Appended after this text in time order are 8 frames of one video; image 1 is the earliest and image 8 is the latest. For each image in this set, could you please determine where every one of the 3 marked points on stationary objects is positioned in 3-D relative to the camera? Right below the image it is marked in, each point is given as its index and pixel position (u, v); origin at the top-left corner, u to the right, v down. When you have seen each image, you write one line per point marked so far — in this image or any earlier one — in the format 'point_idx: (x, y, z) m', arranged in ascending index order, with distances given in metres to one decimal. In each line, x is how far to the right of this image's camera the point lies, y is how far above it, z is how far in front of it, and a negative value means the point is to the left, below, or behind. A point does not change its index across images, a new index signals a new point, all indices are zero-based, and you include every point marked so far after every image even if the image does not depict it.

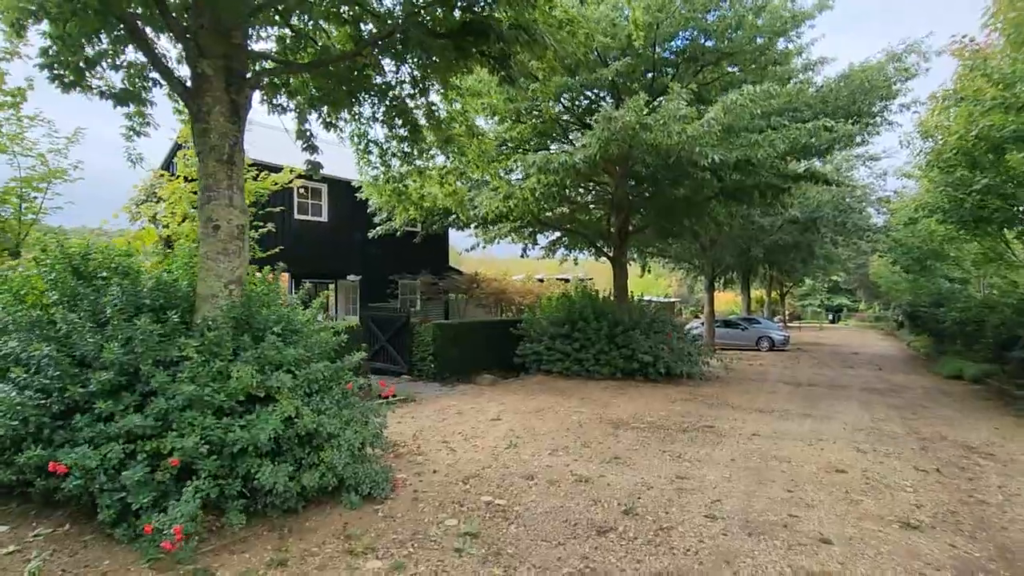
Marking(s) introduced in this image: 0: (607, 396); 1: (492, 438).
0: (+1.7, -2.0, +9.6) m
1: (-0.2, -1.8, +6.2) m
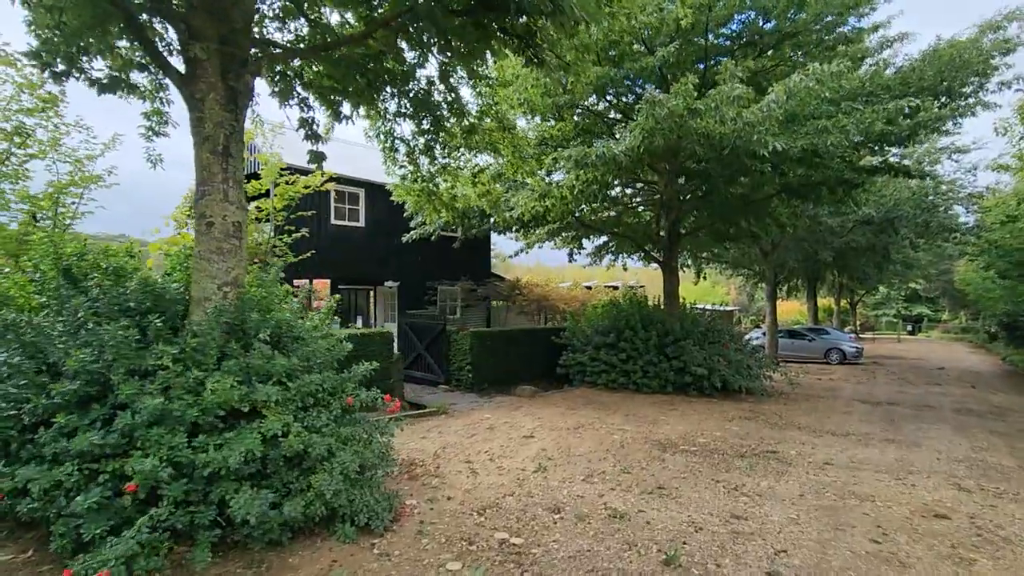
0: (+2.4, -2.1, +8.7) m
1: (+0.1, -1.8, +5.6) m
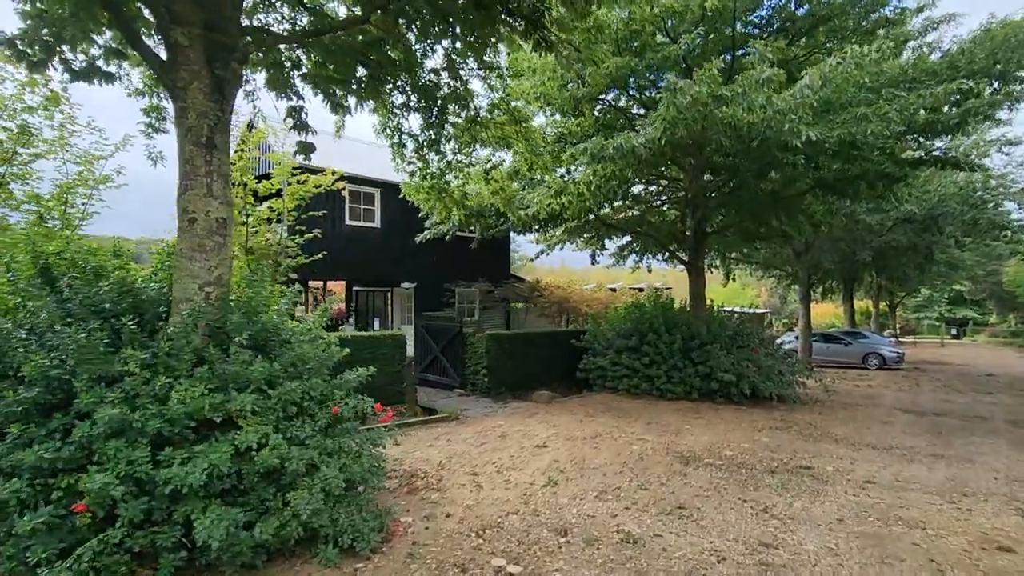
0: (+2.6, -2.1, +8.3) m
1: (+0.2, -1.8, +5.3) m
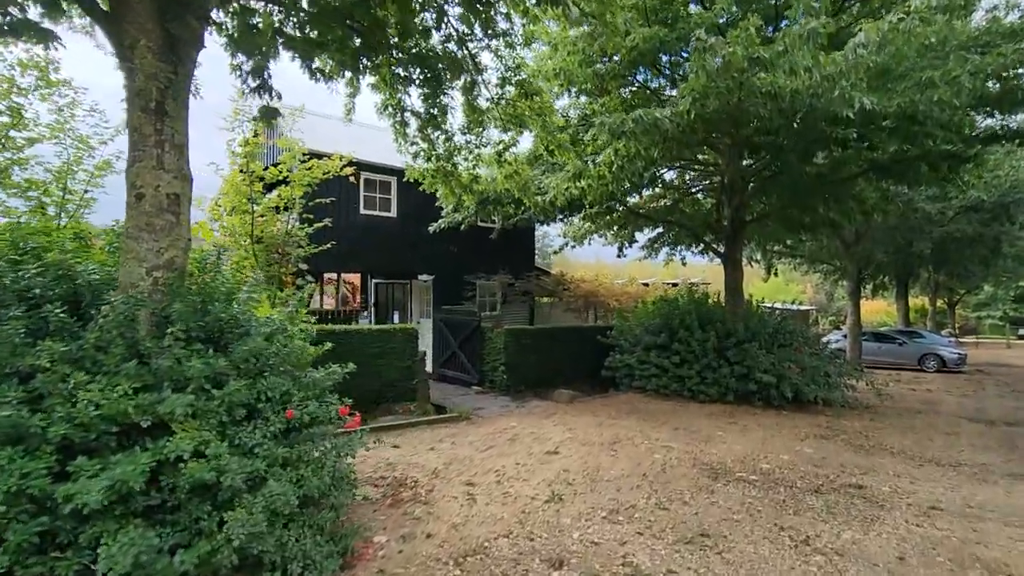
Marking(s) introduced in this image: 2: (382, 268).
0: (+2.8, -2.0, +7.5) m
1: (+0.2, -1.8, +4.7) m
2: (-2.7, +0.4, +10.8) m
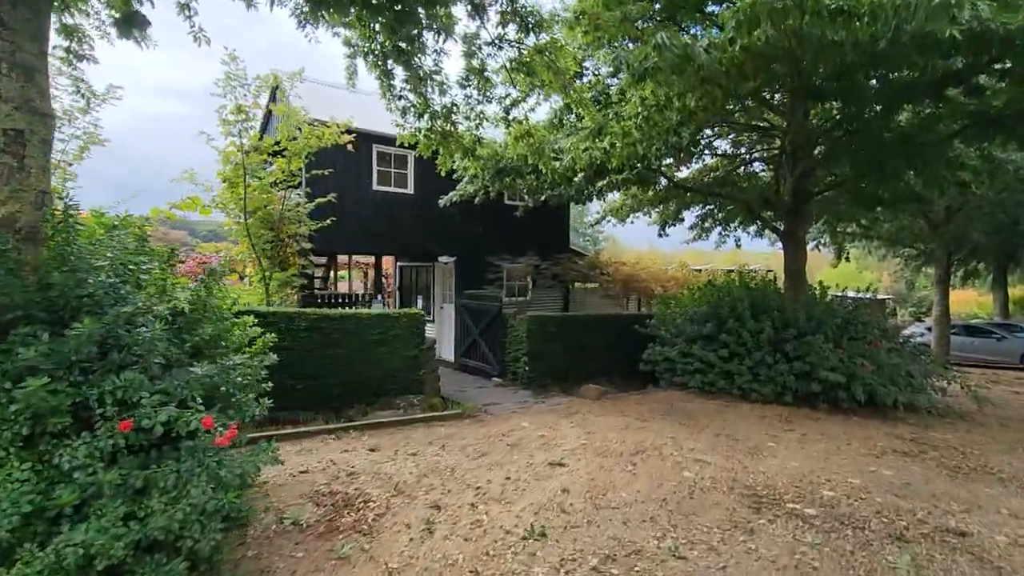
0: (+3.0, -1.7, +6.3) m
1: (0.0, -1.6, +3.7) m
2: (-2.2, +0.7, +10.0) m
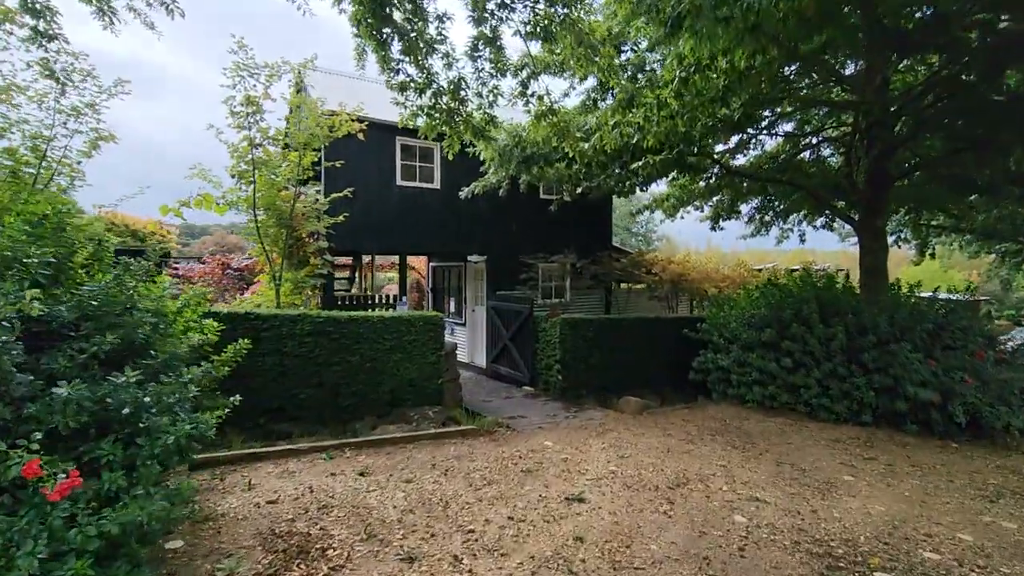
0: (+3.2, -1.7, +5.2) m
1: (0.0, -1.5, +2.9) m
2: (-1.6, +0.7, +9.5) m
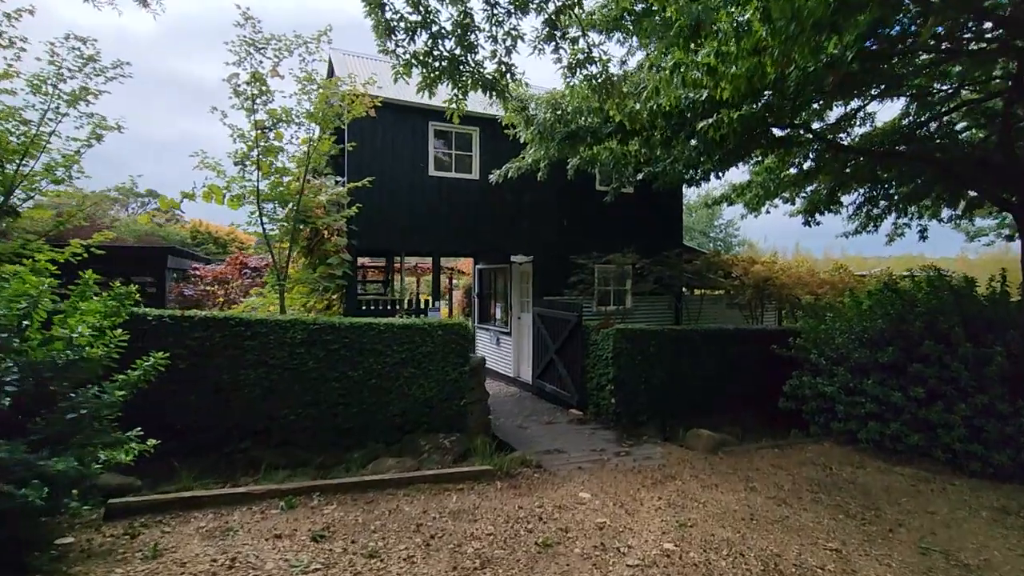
0: (+3.3, -1.8, +3.4) m
1: (-0.2, -1.5, +1.7) m
2: (-0.8, +0.6, +8.4) m
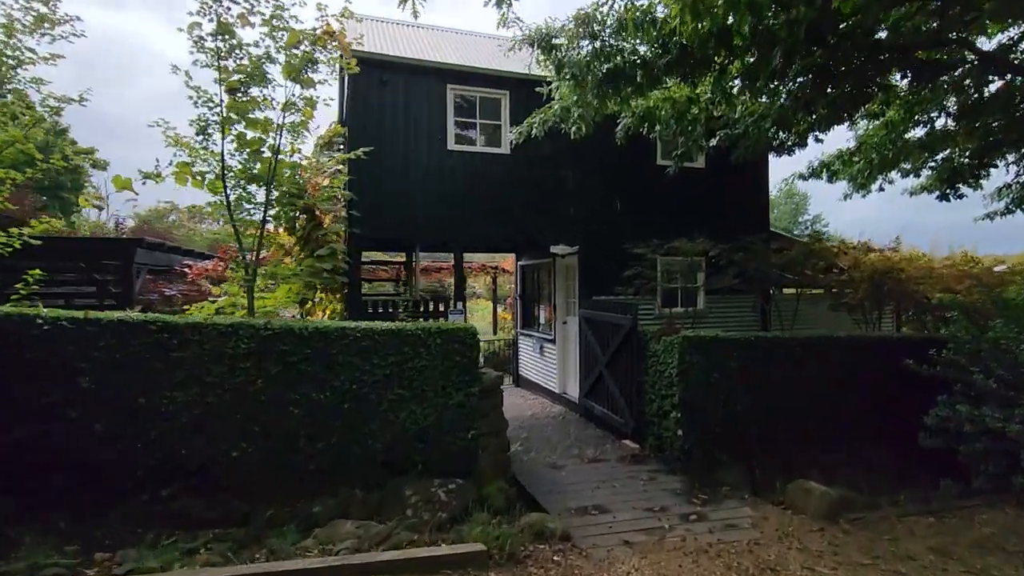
0: (+3.1, -1.6, +1.5) m
1: (-0.5, -1.4, +0.1) m
2: (-0.3, +0.7, +6.9) m
